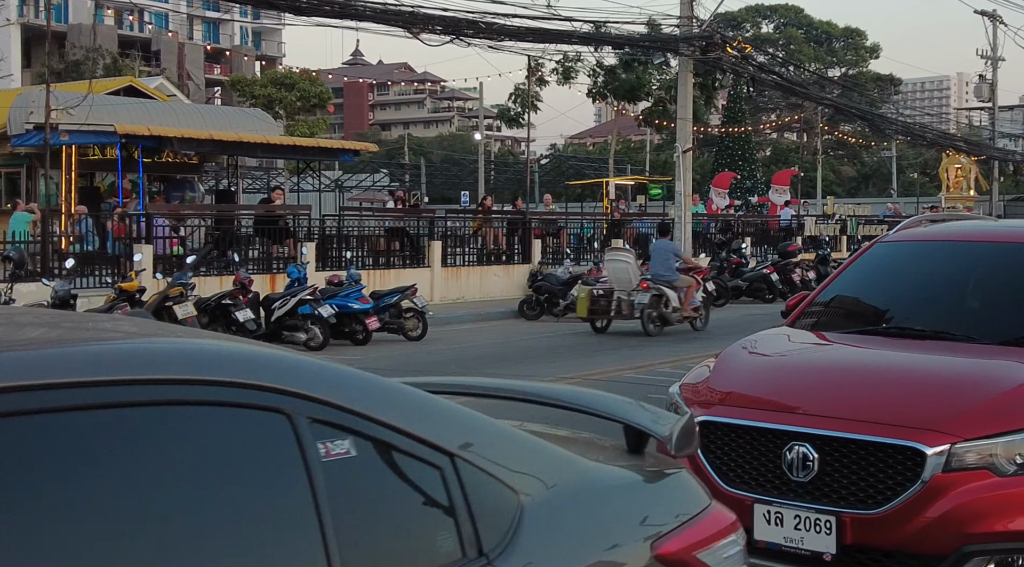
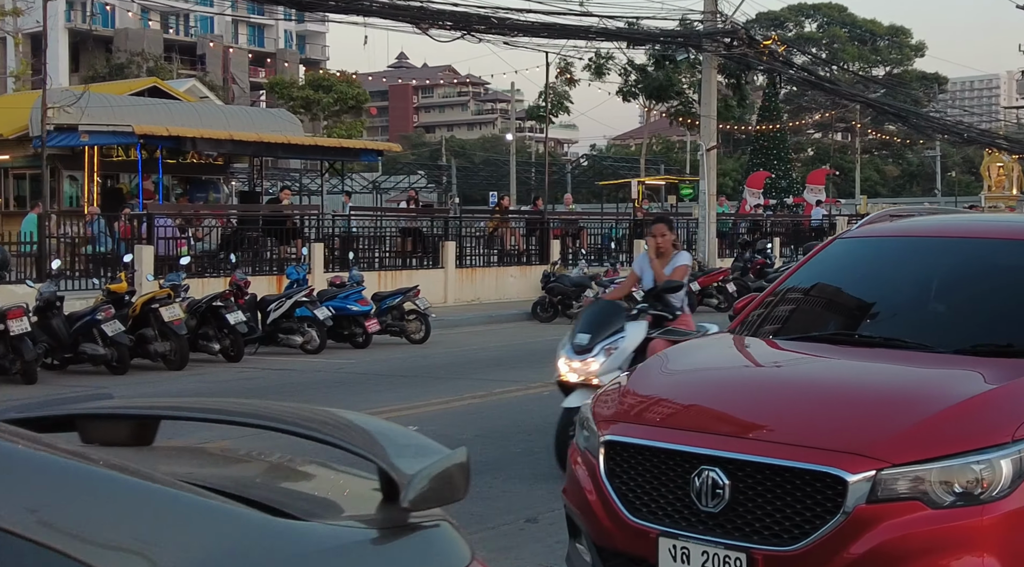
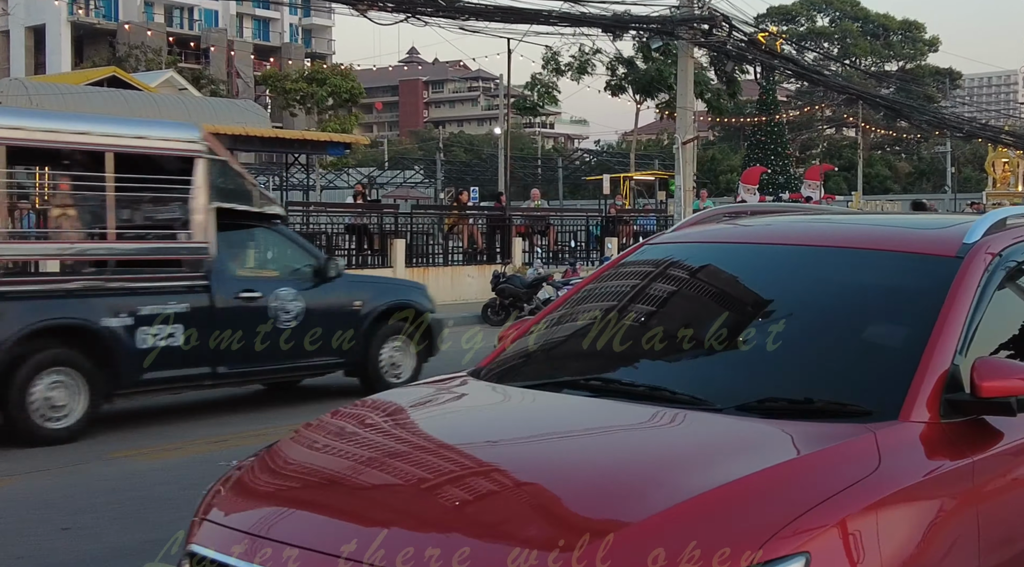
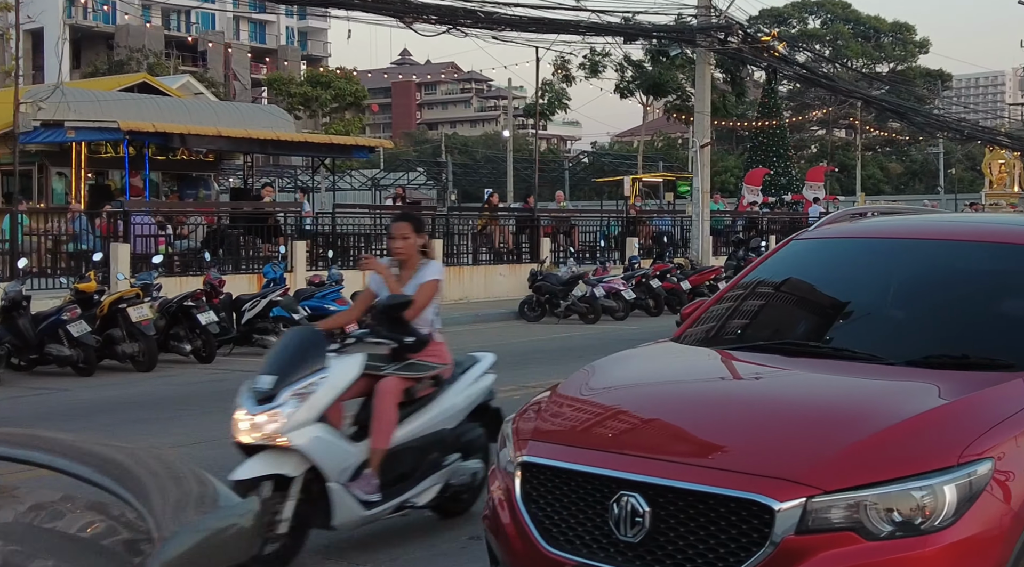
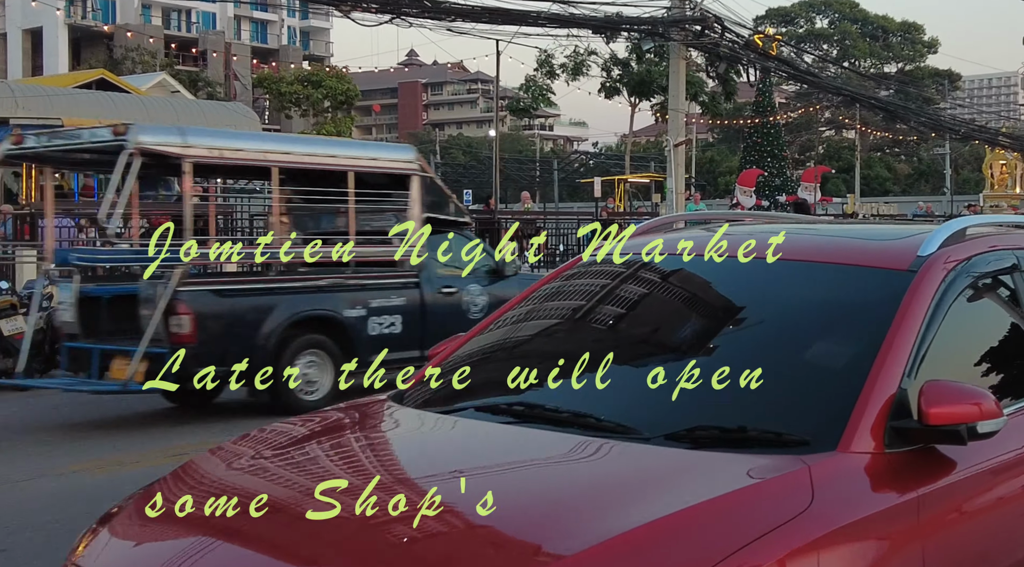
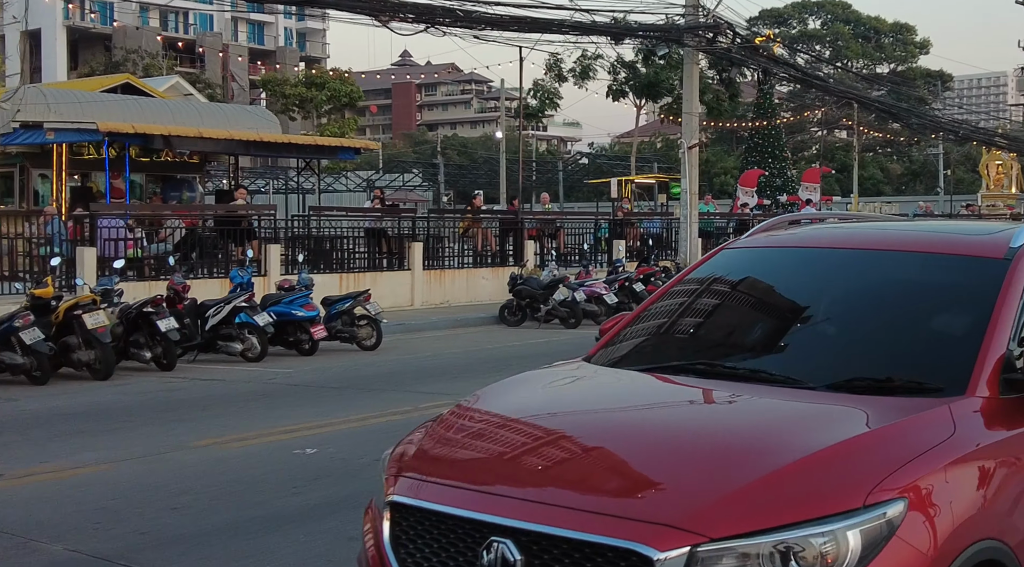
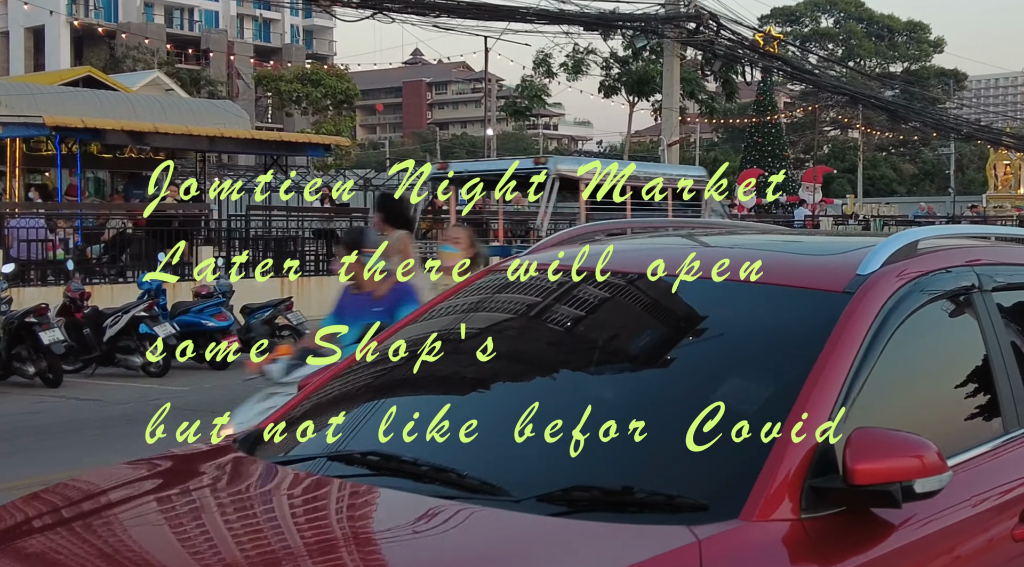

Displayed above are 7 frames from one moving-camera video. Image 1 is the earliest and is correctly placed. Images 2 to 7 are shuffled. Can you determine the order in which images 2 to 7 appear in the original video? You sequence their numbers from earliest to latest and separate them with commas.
2, 4, 6, 3, 5, 7
